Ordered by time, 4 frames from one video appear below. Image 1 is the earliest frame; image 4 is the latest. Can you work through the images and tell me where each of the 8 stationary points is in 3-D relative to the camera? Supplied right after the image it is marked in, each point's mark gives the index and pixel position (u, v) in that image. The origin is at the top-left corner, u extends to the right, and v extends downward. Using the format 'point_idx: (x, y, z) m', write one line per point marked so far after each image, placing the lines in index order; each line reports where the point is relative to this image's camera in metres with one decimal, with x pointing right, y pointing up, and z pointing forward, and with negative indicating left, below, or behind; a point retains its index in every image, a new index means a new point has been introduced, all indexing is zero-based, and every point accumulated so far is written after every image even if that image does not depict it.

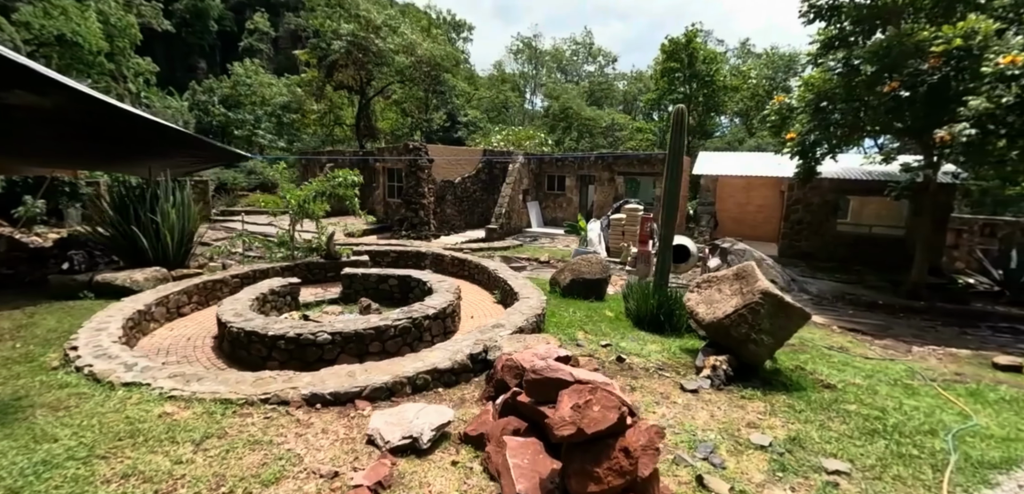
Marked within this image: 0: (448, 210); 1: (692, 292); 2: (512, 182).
0: (-2.2, +1.3, +17.3) m
1: (+1.8, -0.5, +5.0) m
2: (0.0, +2.1, +15.7) m
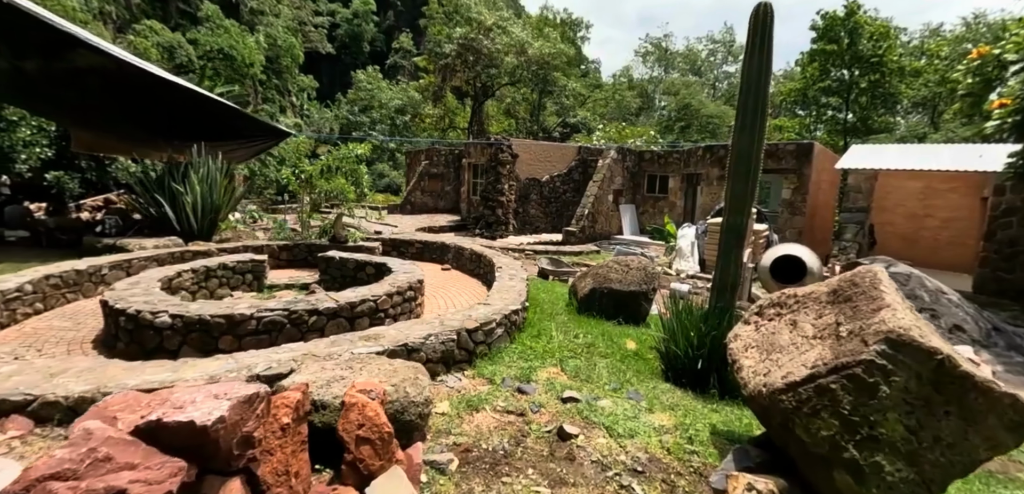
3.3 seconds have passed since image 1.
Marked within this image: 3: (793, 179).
0: (+0.6, +1.1, +15.5) m
1: (+1.2, -0.4, +2.5) m
2: (+2.4, +1.8, +13.4) m
3: (+6.1, +1.5, +10.6) m
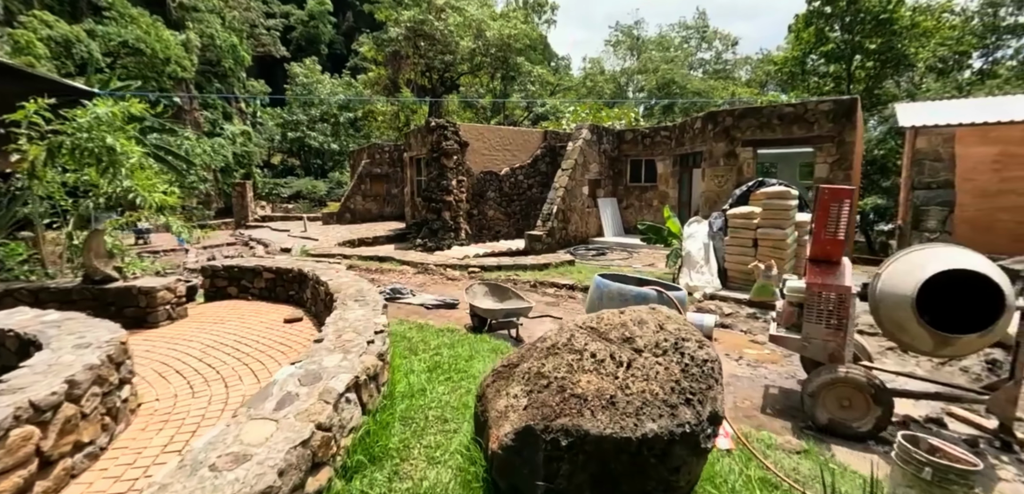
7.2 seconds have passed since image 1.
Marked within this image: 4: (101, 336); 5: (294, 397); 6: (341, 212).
0: (-0.6, +0.9, +12.3) m
1: (+0.5, -0.5, -0.6) m
2: (+1.2, +1.7, +10.4) m
3: (+5.0, +1.6, +7.7) m
4: (-2.0, -0.4, +2.4) m
5: (-0.7, -0.5, +1.7) m
6: (-5.6, +1.1, +16.0) m
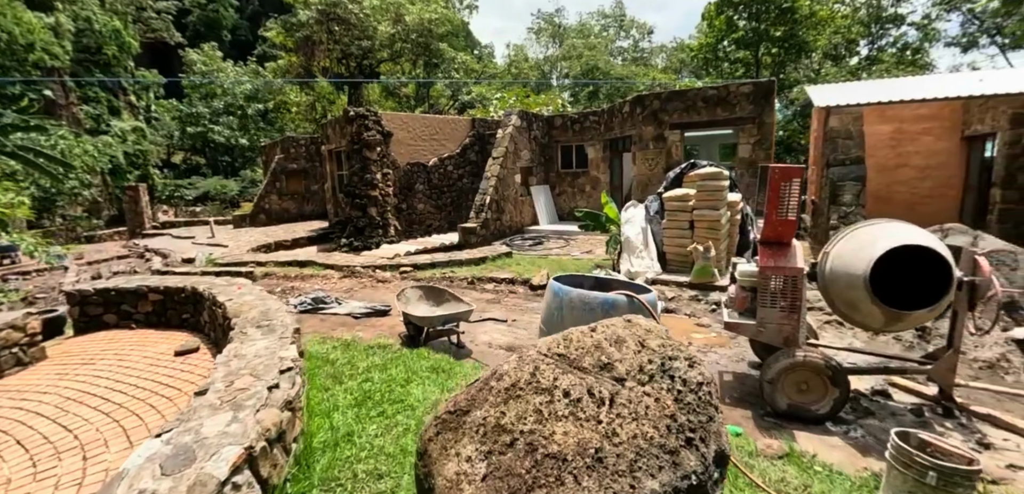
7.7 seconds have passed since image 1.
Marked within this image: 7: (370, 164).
0: (-2.3, +1.0, +11.7) m
1: (+0.7, -0.5, -0.9) m
2: (-0.2, +1.9, +10.0) m
3: (+3.9, +1.9, +7.9) m
4: (-2.3, -0.6, +1.8) m
5: (-0.8, -0.6, +1.2) m
6: (-7.7, +1.0, +14.7) m
7: (-3.0, +1.8, +10.4) m
